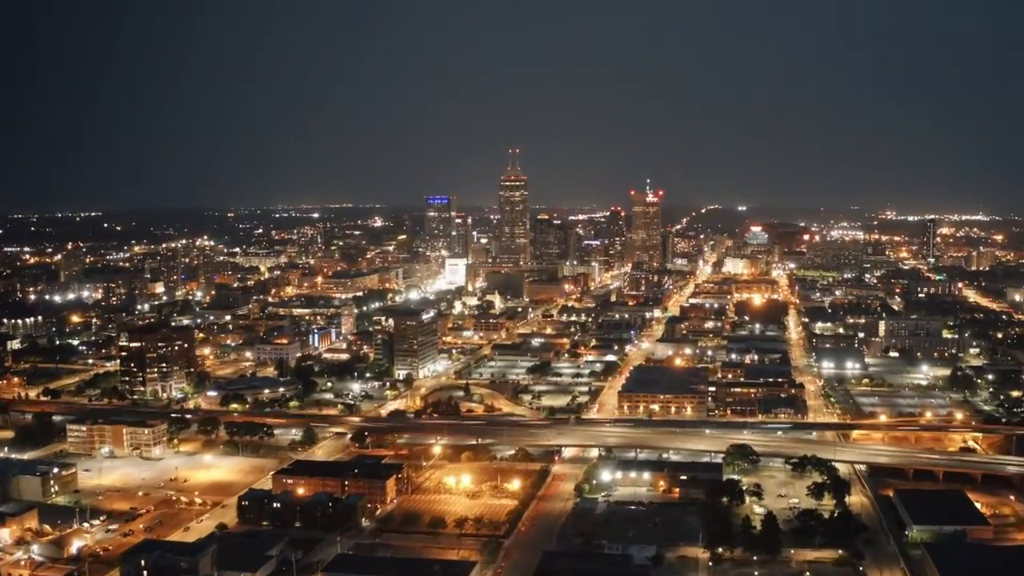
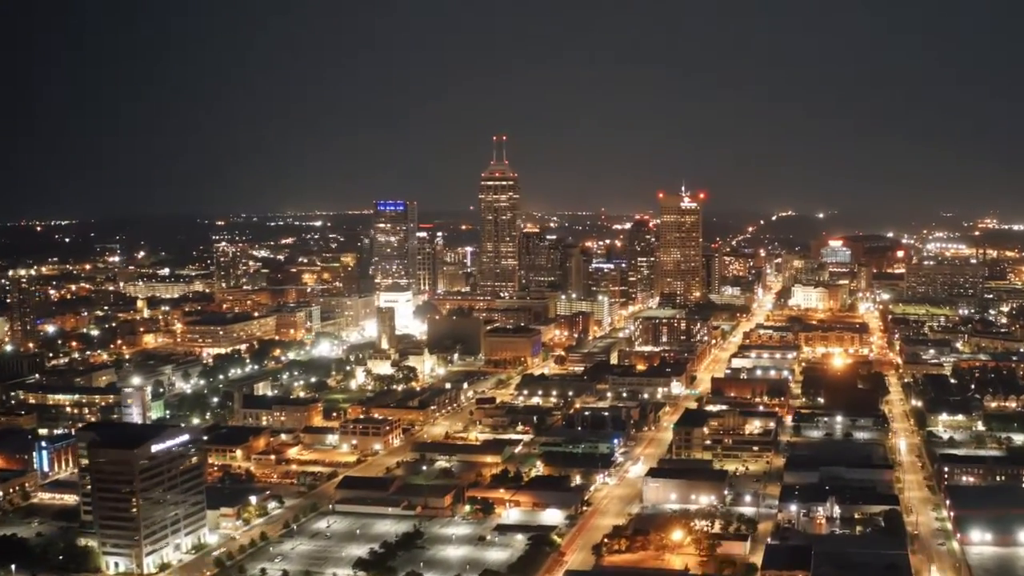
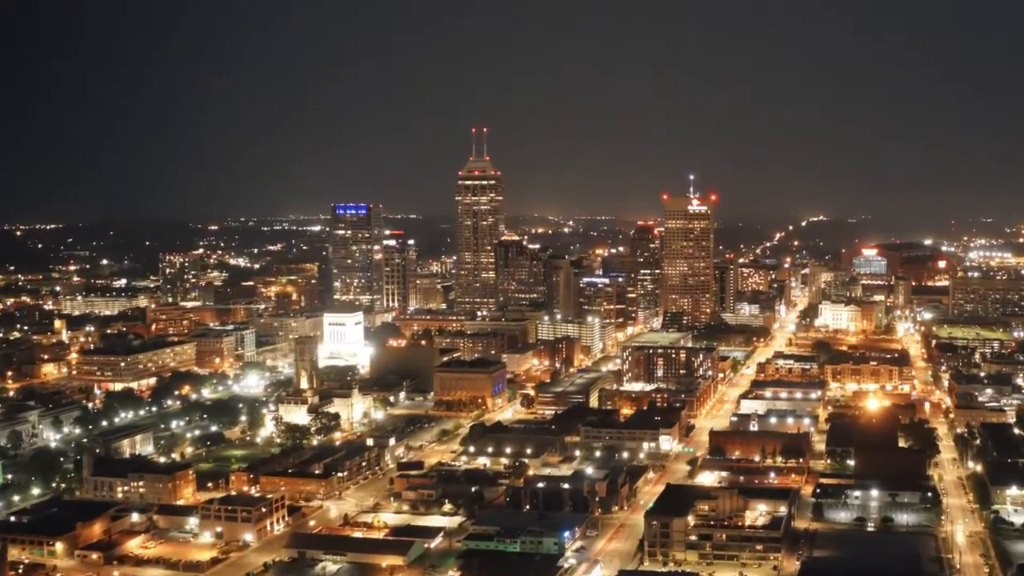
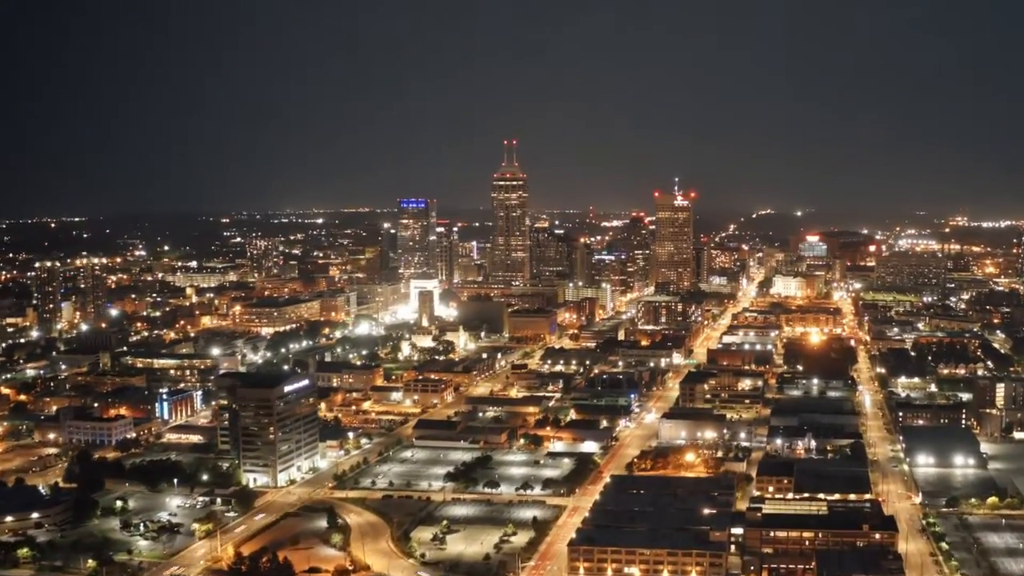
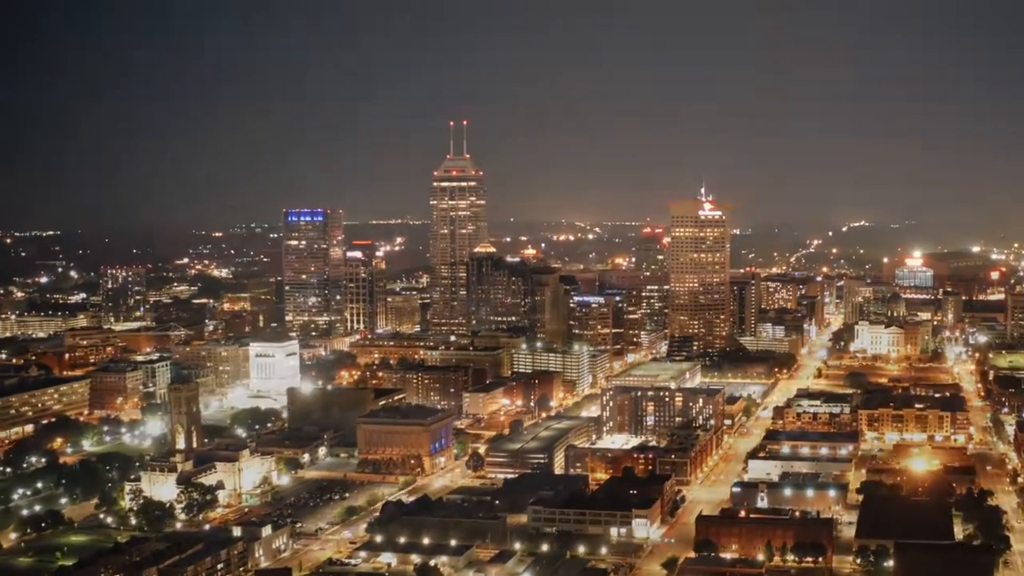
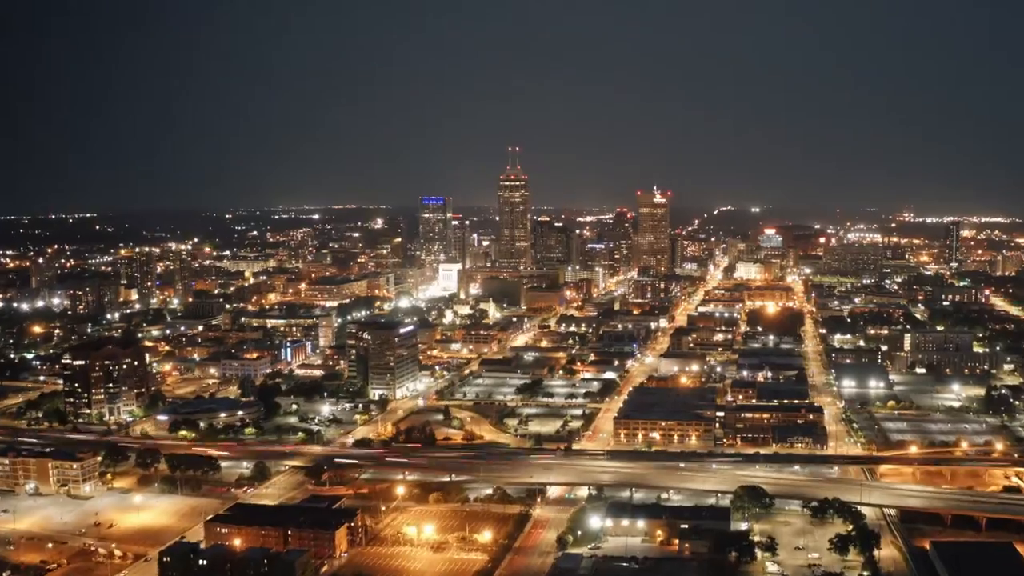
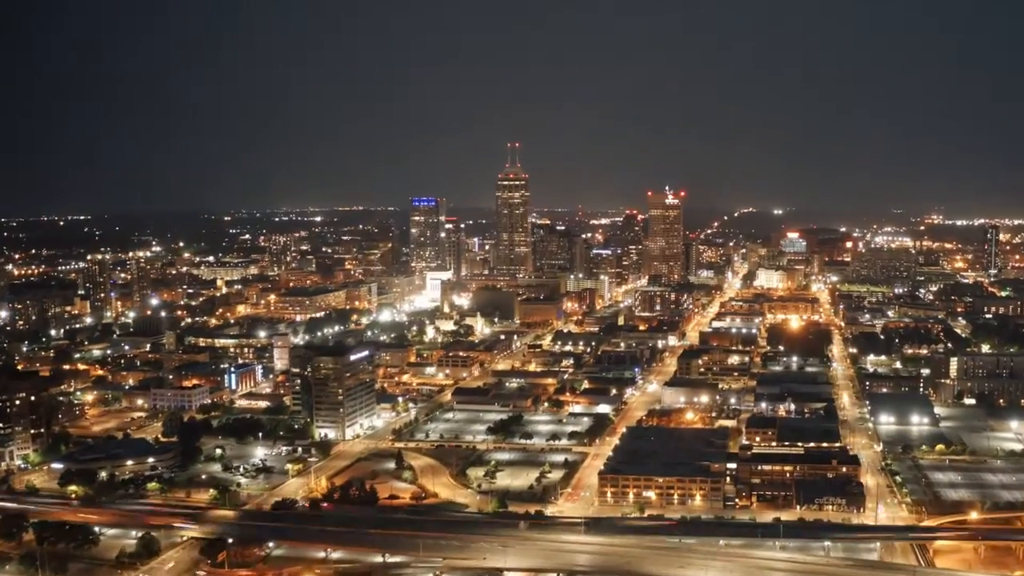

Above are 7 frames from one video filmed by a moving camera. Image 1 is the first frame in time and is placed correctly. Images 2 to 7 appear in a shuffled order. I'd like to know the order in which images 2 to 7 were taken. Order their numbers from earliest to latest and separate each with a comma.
6, 7, 4, 2, 3, 5
